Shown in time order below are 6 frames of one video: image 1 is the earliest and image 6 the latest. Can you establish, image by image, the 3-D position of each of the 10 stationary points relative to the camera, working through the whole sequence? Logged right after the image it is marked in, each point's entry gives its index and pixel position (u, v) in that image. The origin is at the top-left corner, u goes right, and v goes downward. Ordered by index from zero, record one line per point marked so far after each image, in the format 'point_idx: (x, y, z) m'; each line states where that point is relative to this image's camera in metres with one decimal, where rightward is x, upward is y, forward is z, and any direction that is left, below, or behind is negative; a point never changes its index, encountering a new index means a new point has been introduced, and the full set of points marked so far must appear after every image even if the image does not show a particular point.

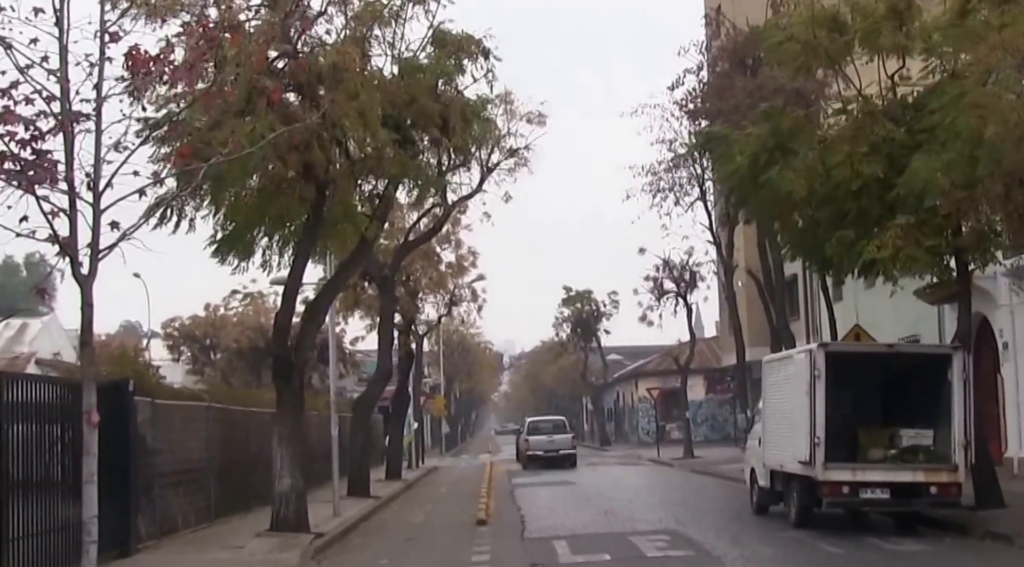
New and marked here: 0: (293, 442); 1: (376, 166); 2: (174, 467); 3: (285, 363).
0: (-3.4, -2.5, +18.7) m
1: (-2.1, +1.8, +18.7) m
2: (-5.3, -2.9, +19.1) m
3: (-3.5, -1.2, +18.7) m
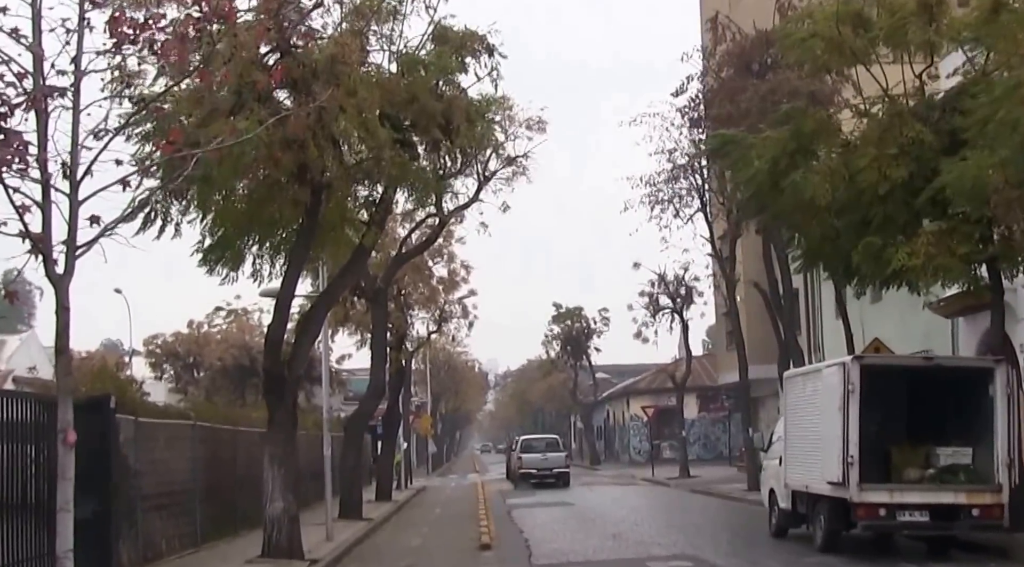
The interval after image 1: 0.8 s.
0: (-3.3, -2.6, +17.5) m
1: (-2.0, +1.7, +17.6) m
2: (-5.2, -3.0, +17.9) m
3: (-3.4, -1.4, +17.5) m
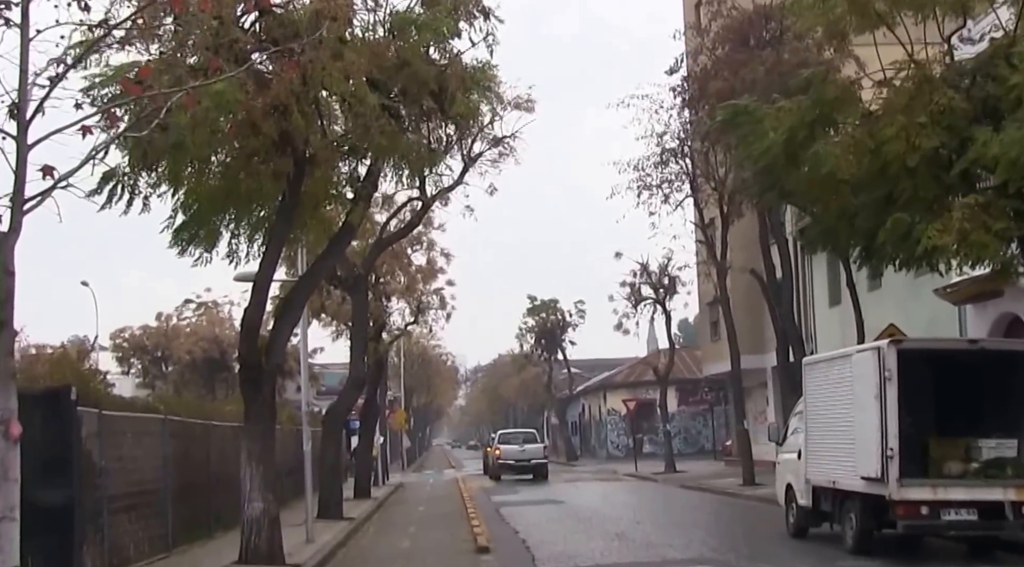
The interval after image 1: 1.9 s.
0: (-3.3, -2.3, +16.0) m
1: (-2.0, +1.9, +16.1) m
2: (-5.2, -2.8, +16.4) m
3: (-3.4, -1.1, +16.0) m
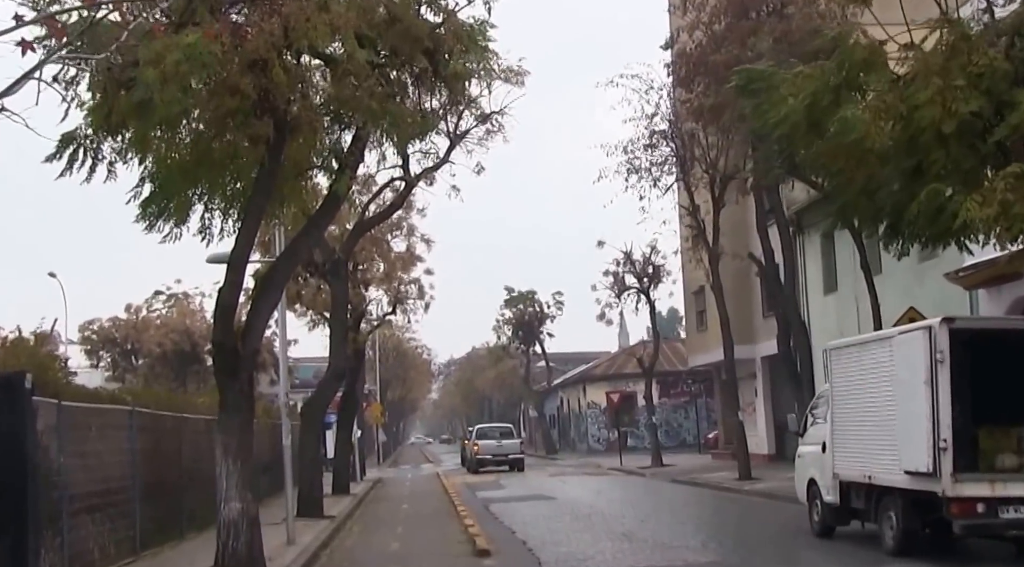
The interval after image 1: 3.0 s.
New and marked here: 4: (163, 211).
0: (-3.2, -2.1, +14.5) m
1: (-2.0, +2.2, +14.7) m
2: (-5.2, -2.5, +14.9) m
3: (-3.4, -0.8, +14.5) m
4: (-4.3, +0.9, +14.8) m
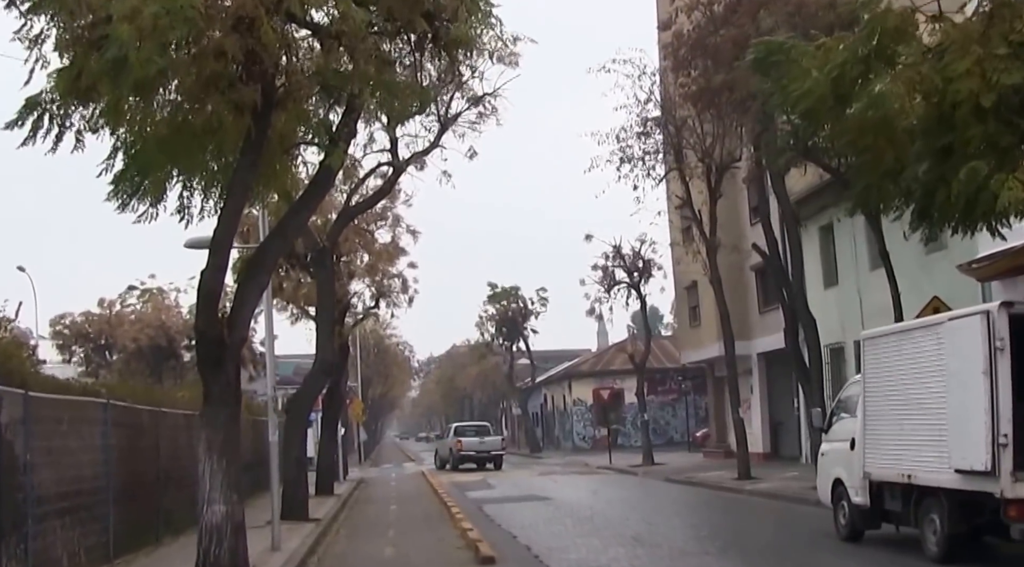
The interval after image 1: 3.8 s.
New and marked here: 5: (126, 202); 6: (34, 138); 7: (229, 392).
0: (-3.1, -1.9, +13.3) m
1: (-1.9, +2.4, +13.5) m
2: (-5.1, -2.3, +13.6) m
3: (-3.3, -0.7, +13.3) m
4: (-4.2, +1.1, +13.6) m
5: (-4.5, +1.0, +14.0) m
6: (-4.8, +1.5, +12.3) m
7: (-3.1, -1.2, +13.4) m
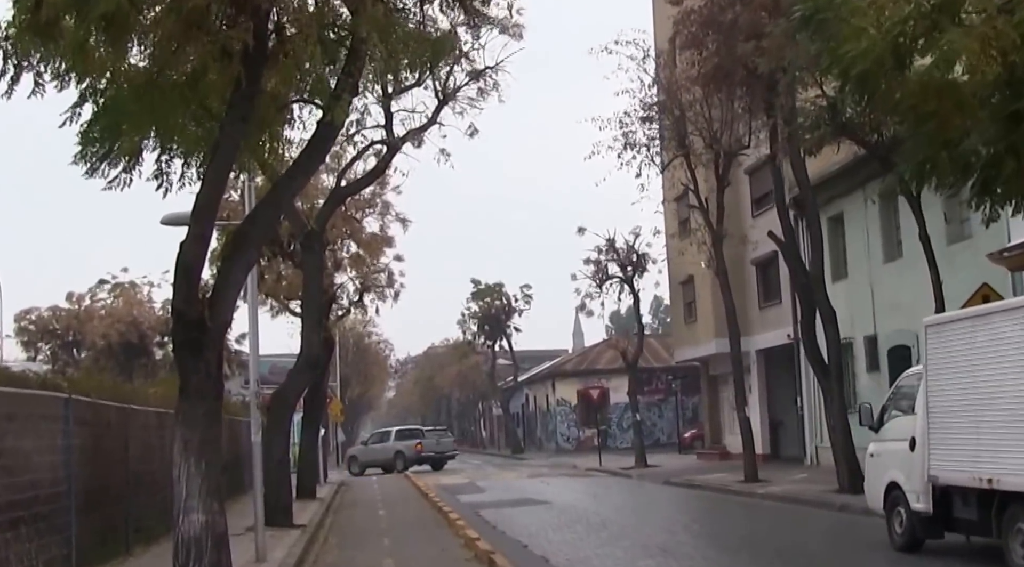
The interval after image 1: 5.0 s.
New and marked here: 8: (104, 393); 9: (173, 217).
0: (-2.9, -1.6, +11.6) m
1: (-1.6, +2.6, +11.7) m
2: (-4.9, -2.1, +11.8) m
3: (-3.0, -0.4, +11.6) m
4: (-3.9, +1.3, +11.8) m
5: (-4.2, +1.2, +12.3) m
6: (-4.6, +1.7, +10.6) m
7: (-2.9, -1.0, +11.7) m
8: (-5.6, -1.5, +16.5) m
9: (-4.2, +0.8, +15.0) m
